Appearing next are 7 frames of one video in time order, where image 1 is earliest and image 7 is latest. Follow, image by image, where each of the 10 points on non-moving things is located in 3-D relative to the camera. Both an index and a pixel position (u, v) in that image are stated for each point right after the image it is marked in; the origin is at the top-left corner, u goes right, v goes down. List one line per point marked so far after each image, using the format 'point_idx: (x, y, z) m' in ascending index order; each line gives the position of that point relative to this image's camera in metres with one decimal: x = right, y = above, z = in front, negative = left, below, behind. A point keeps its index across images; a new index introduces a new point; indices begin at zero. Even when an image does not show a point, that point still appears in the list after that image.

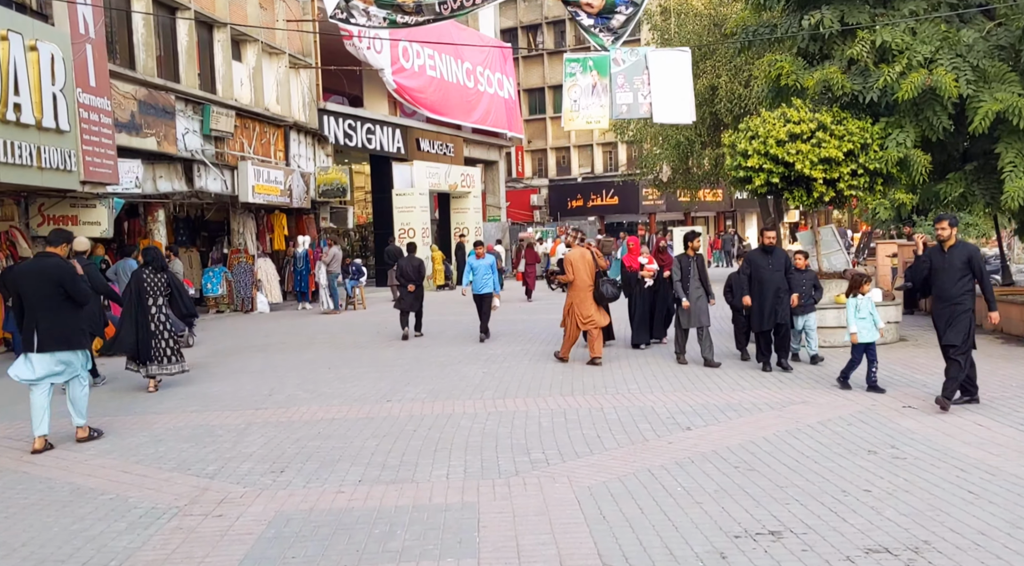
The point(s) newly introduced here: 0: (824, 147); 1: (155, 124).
0: (+4.3, +1.9, +12.1) m
1: (-7.2, +3.2, +17.4) m
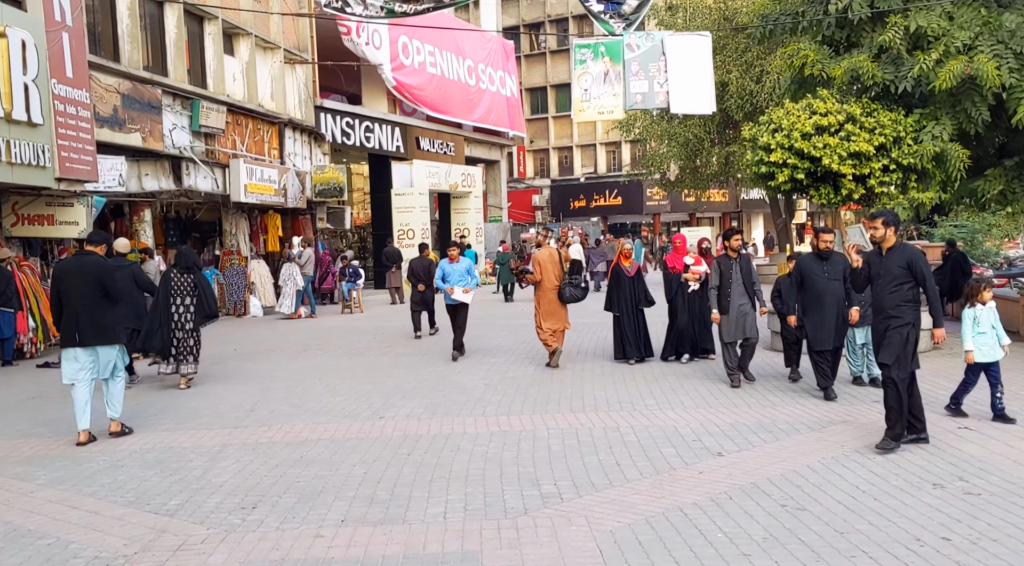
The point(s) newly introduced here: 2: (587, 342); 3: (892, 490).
0: (+4.4, +1.8, +11.2) m
1: (-7.1, +3.1, +16.6) m
2: (+1.1, -1.0, +13.3) m
3: (+2.4, -1.3, +5.5) m
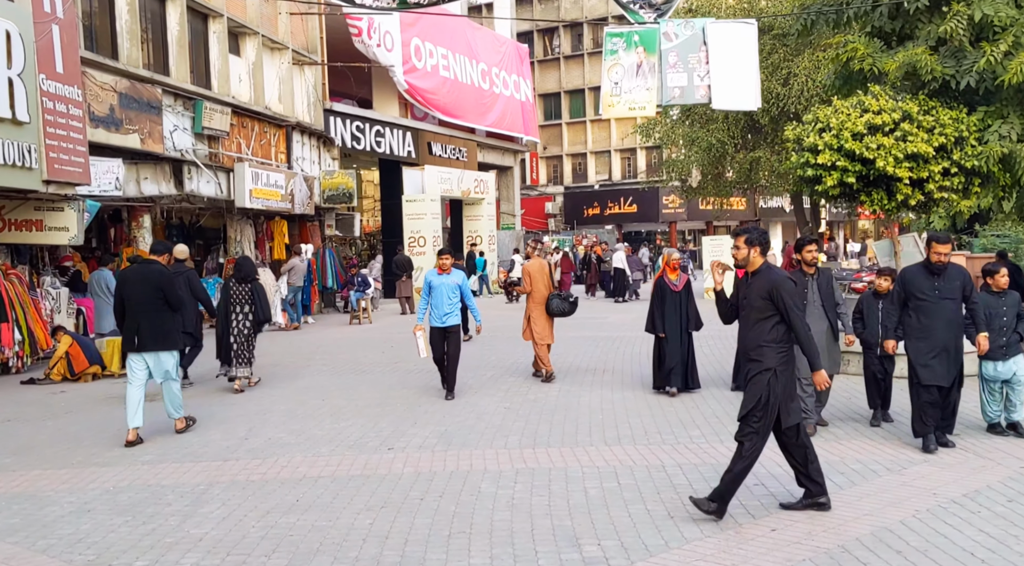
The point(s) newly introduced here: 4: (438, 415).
0: (+4.7, +1.7, +10.2) m
1: (-6.7, +2.9, +15.7) m
2: (+1.4, -1.1, +12.3) m
3: (+2.6, -1.4, +4.4) m
4: (-0.7, -1.3, +8.7) m
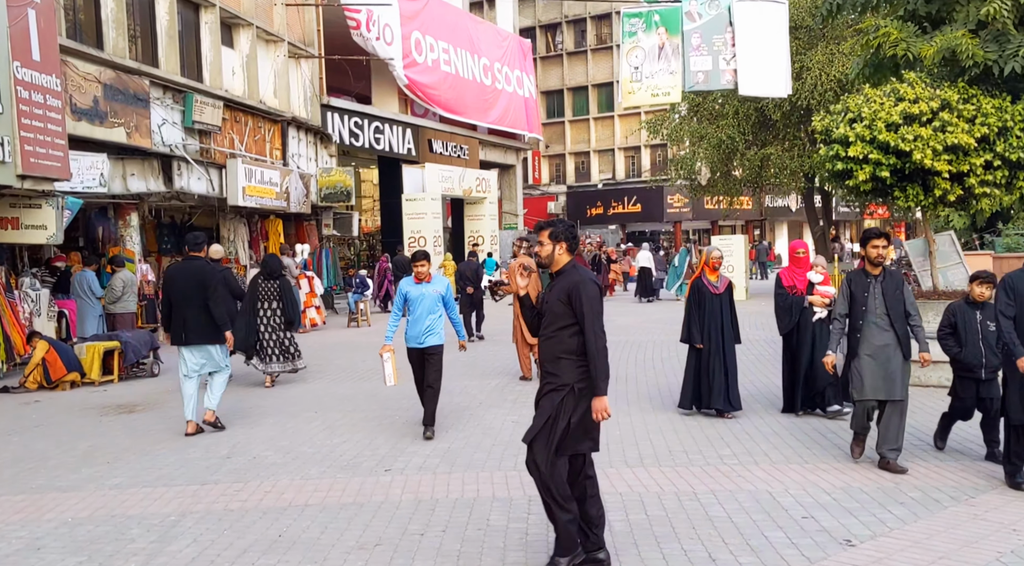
0: (+4.7, +1.6, +9.4) m
1: (-6.7, +2.9, +14.9) m
2: (+1.5, -1.2, +11.5) m
3: (+2.7, -1.4, +3.7) m
4: (-0.6, -1.3, +8.0) m
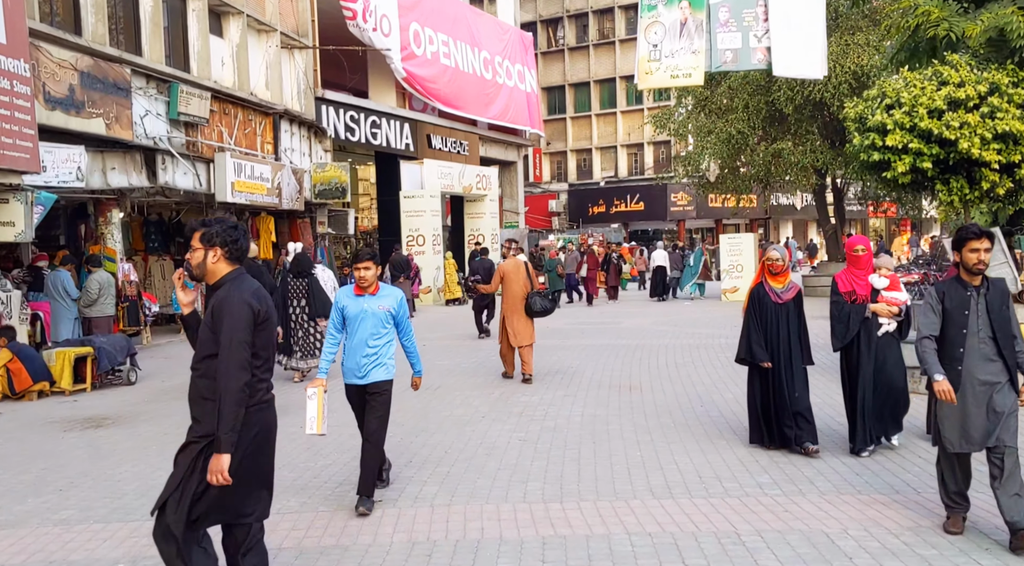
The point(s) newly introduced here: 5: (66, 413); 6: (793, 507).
0: (+4.8, +1.6, +8.6) m
1: (-6.6, +2.9, +14.1) m
2: (+1.6, -1.2, +10.7) m
3: (+2.7, -1.5, +2.8) m
4: (-0.6, -1.4, +7.1) m
5: (-4.8, -1.4, +9.4) m
6: (+1.7, -1.4, +5.4) m
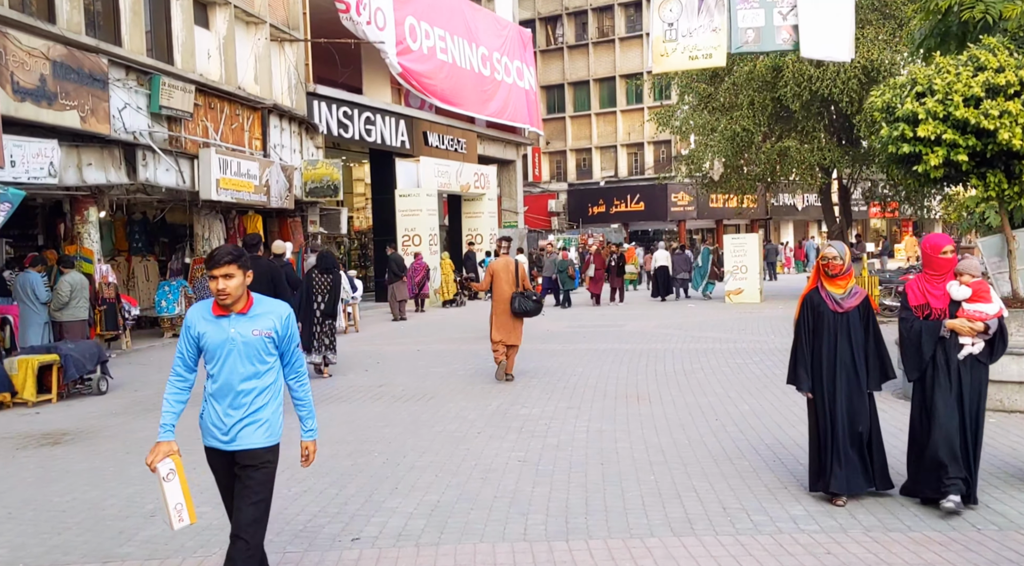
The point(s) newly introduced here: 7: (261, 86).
0: (+4.8, +1.6, +7.8) m
1: (-6.6, +2.9, +13.3) m
2: (+1.6, -1.2, +9.9) m
3: (+2.7, -1.5, +2.1) m
4: (-0.6, -1.4, +6.4) m
5: (-4.8, -1.4, +8.6) m
6: (+1.7, -1.4, +4.7) m
7: (-5.7, +4.5, +19.6) m
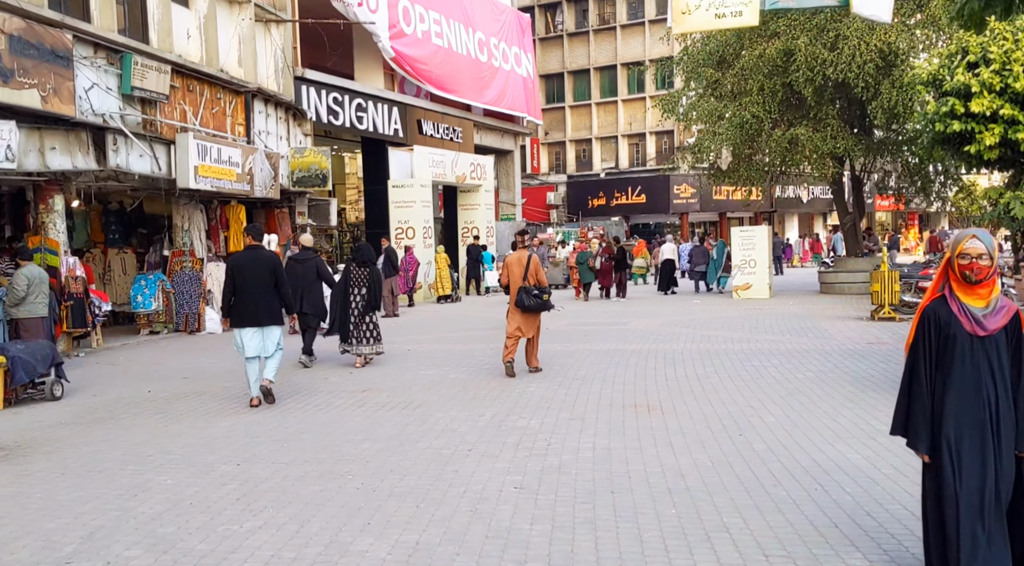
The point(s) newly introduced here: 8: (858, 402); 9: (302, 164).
0: (+4.8, +1.6, +6.8) m
1: (-6.7, +3.0, +12.3) m
2: (+1.5, -1.2, +8.9) m
3: (+2.7, -1.5, +1.1) m
4: (-0.6, -1.4, +5.4) m
5: (-4.8, -1.4, +7.6) m
6: (+1.7, -1.4, +3.7) m
7: (-5.7, +4.6, +18.6) m
8: (+3.4, -1.1, +8.5) m
9: (-4.7, +2.7, +19.6) m
